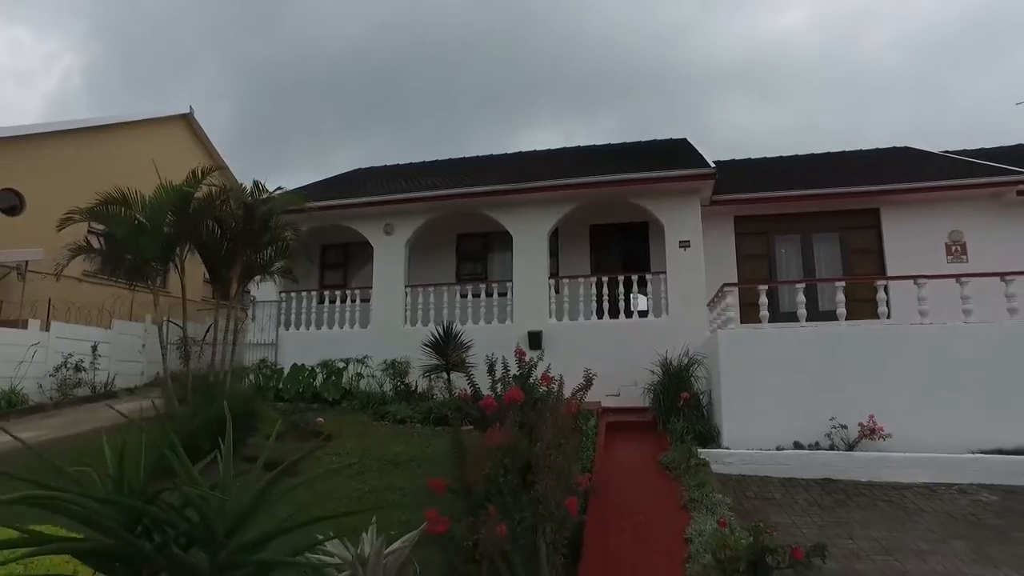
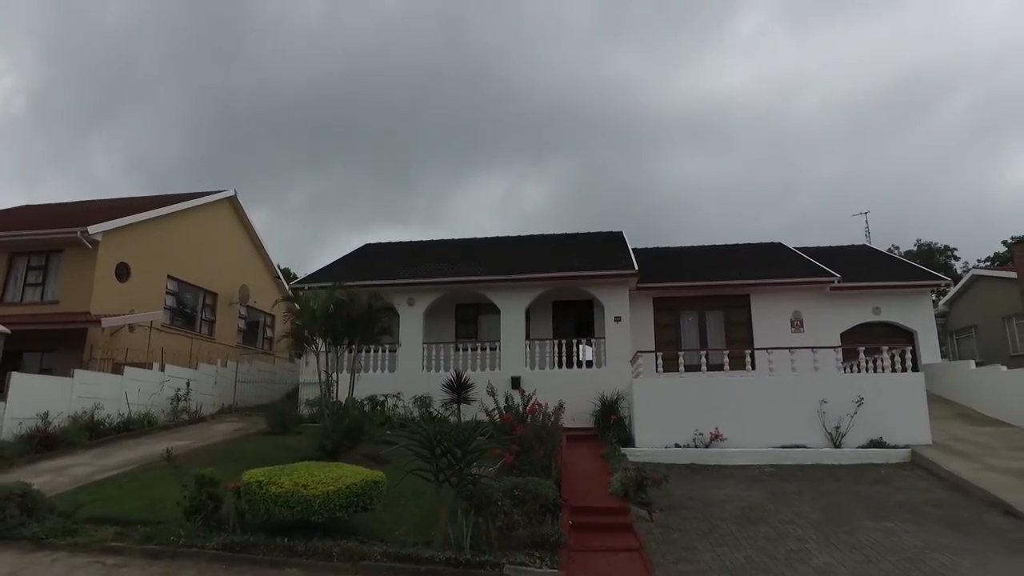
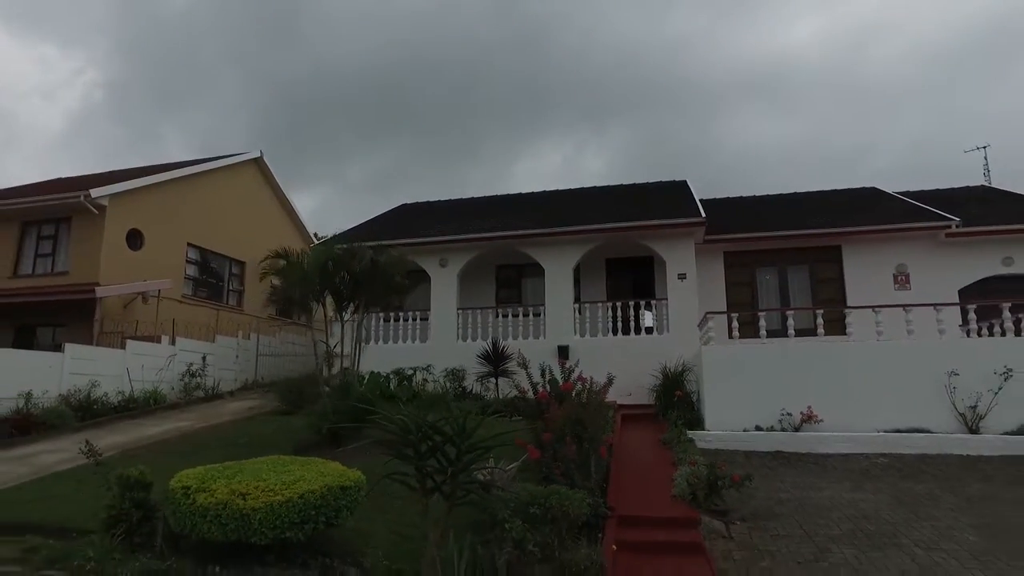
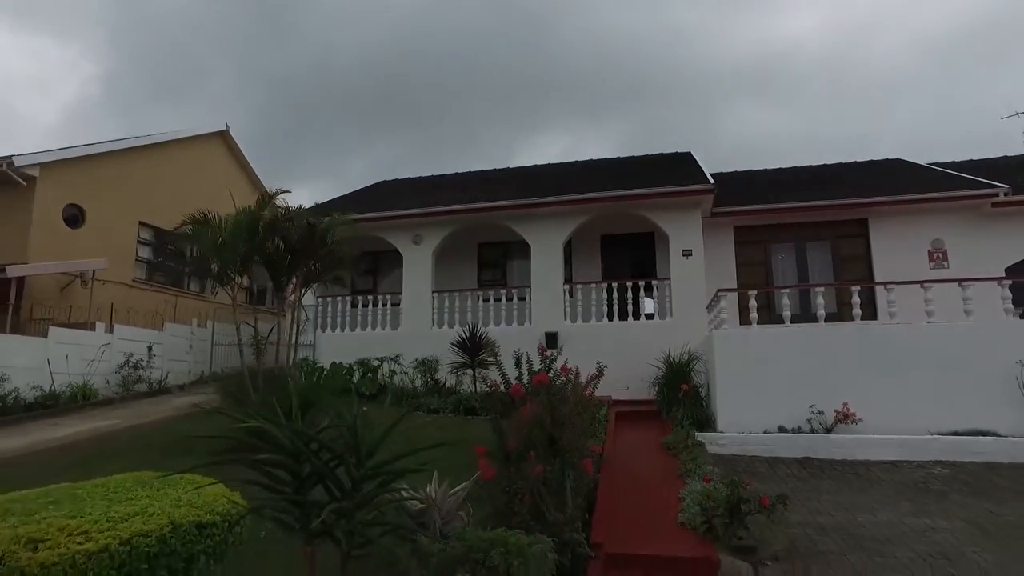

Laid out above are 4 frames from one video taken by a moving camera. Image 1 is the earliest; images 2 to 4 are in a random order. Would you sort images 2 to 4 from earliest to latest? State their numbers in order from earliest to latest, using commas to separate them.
4, 3, 2
